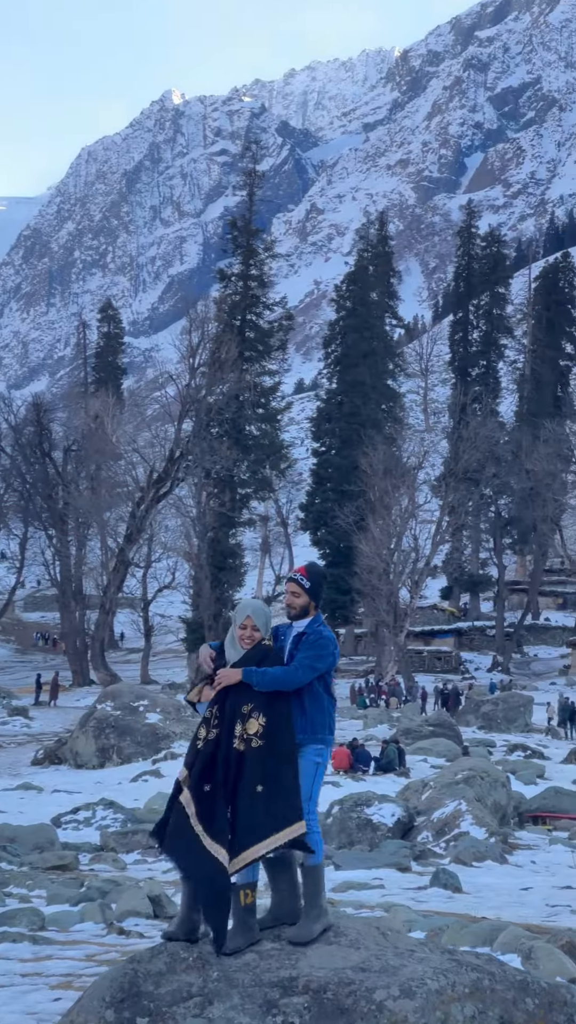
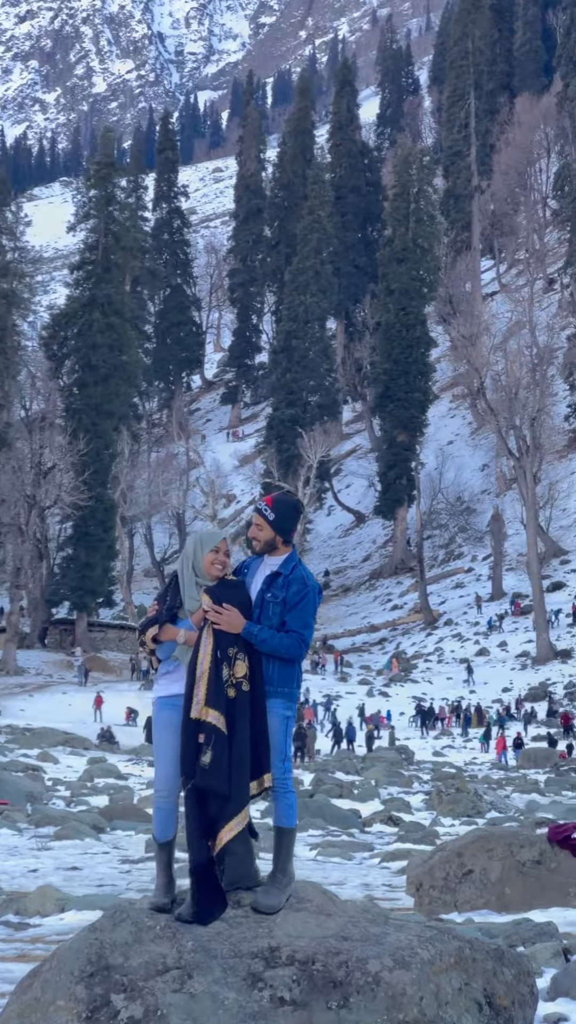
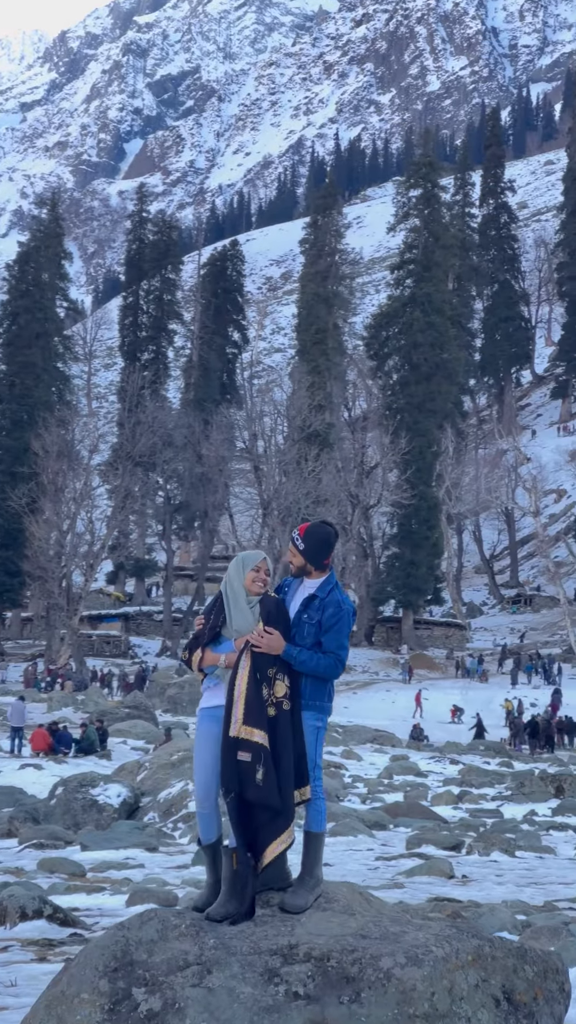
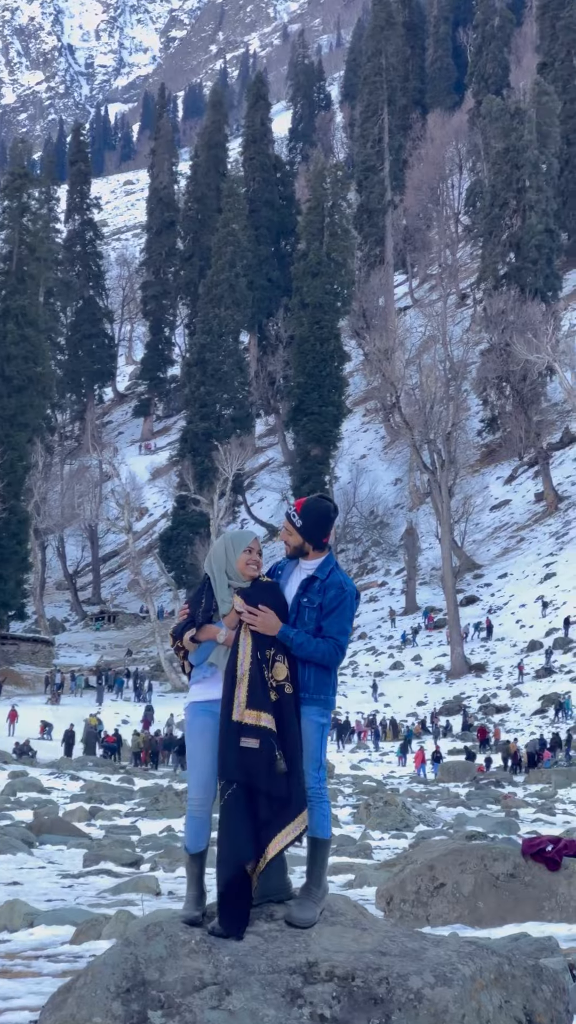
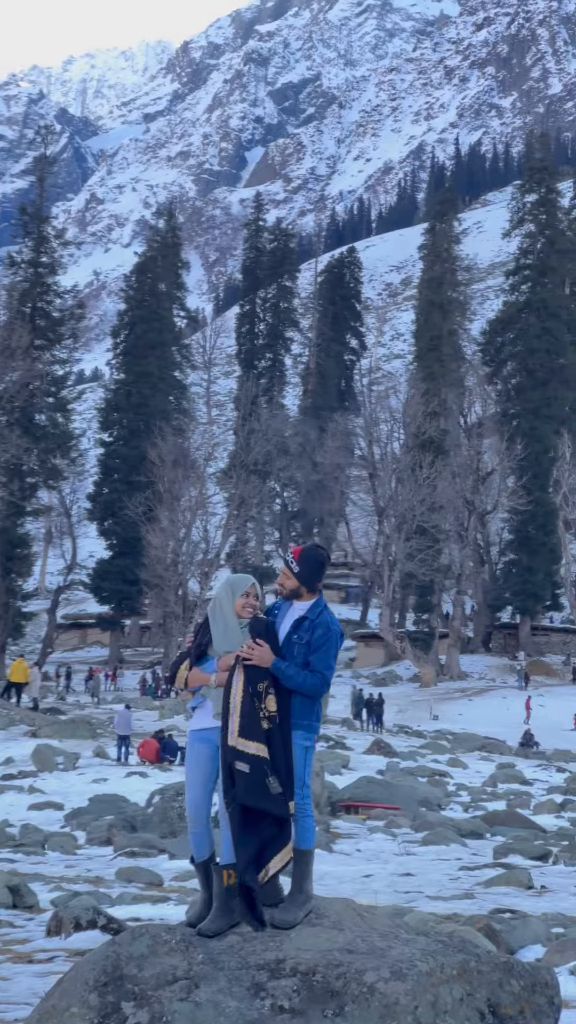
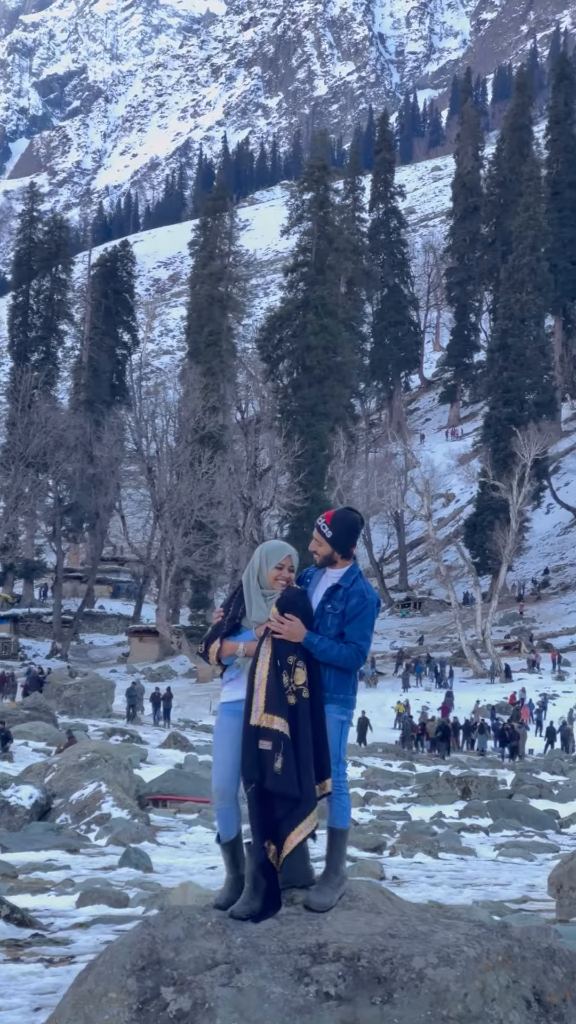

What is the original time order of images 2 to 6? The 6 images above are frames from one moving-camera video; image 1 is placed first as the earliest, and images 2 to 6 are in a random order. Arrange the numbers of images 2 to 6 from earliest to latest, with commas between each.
5, 3, 6, 2, 4
